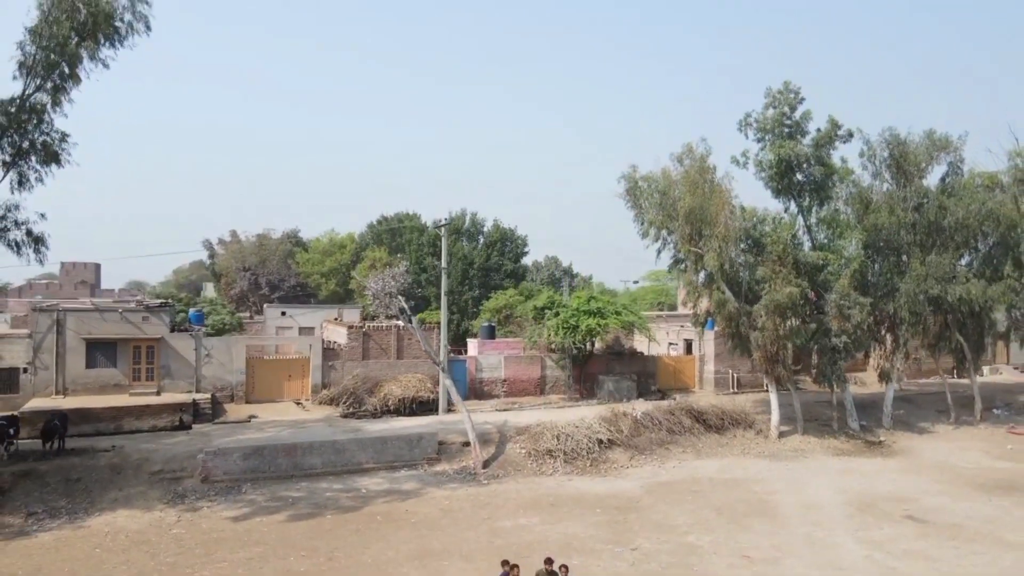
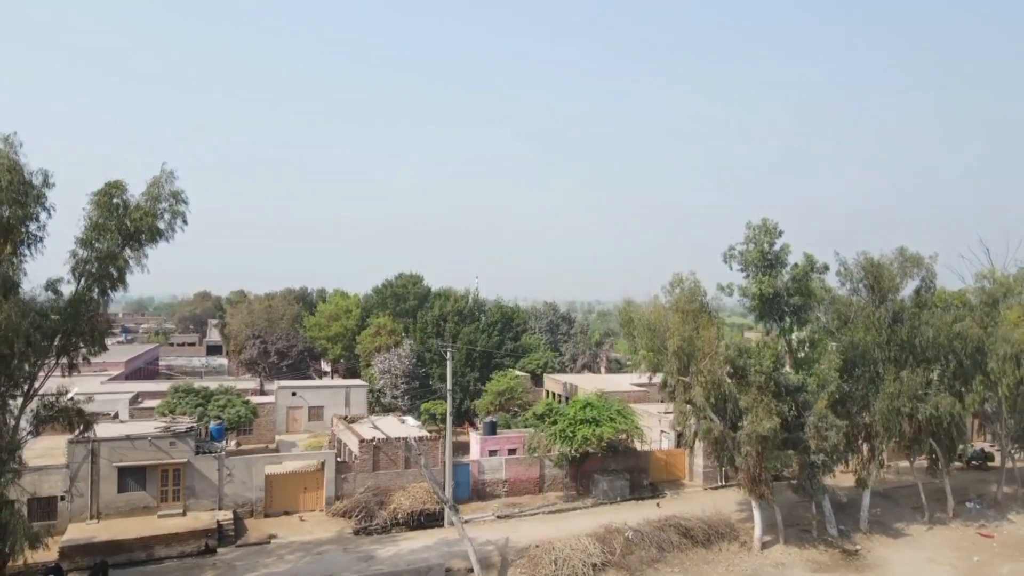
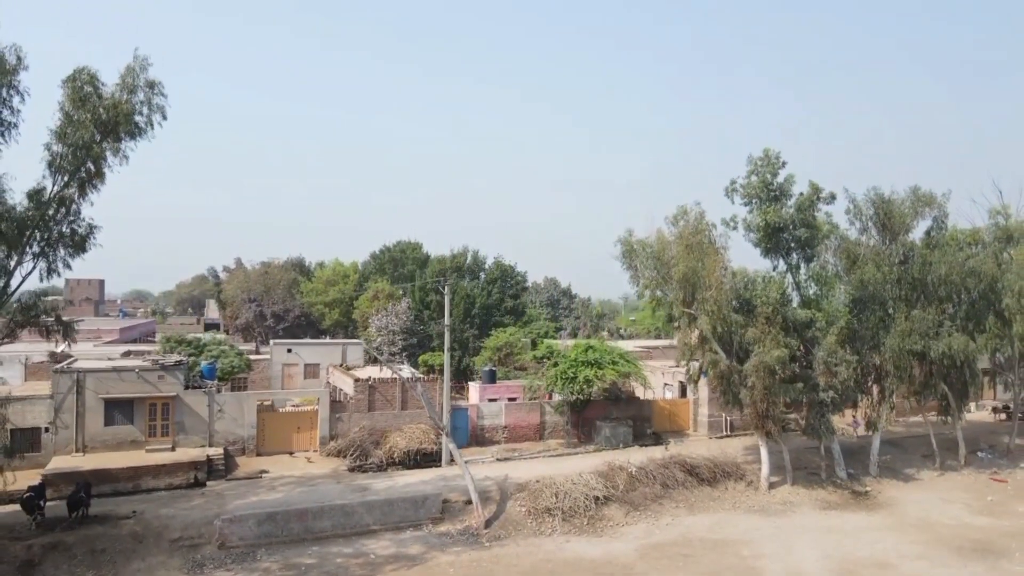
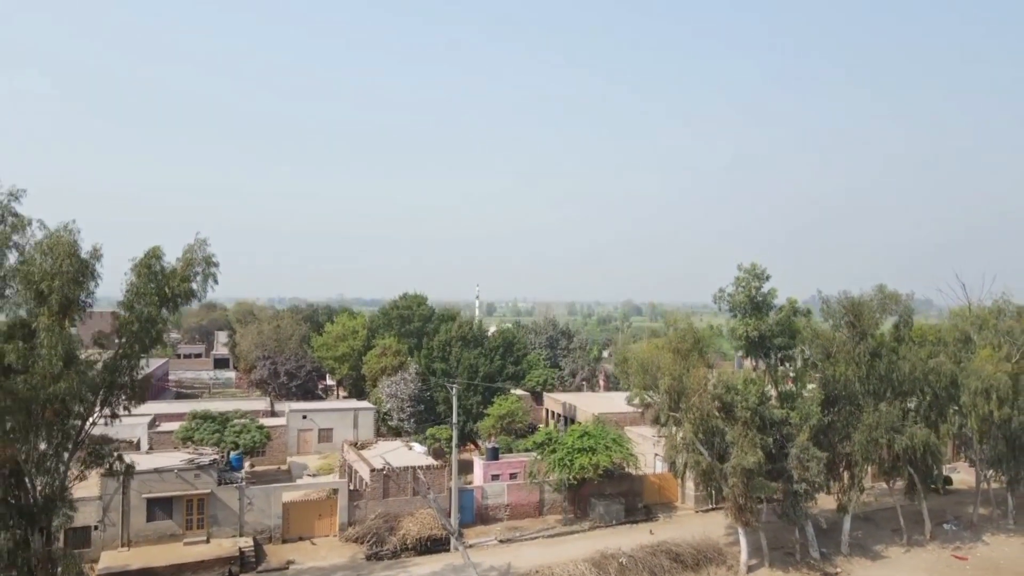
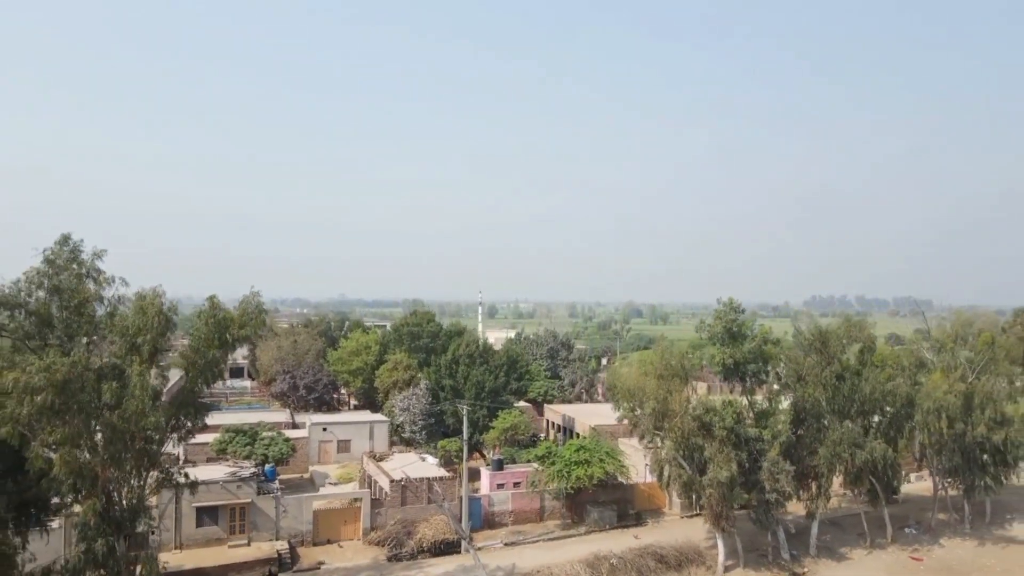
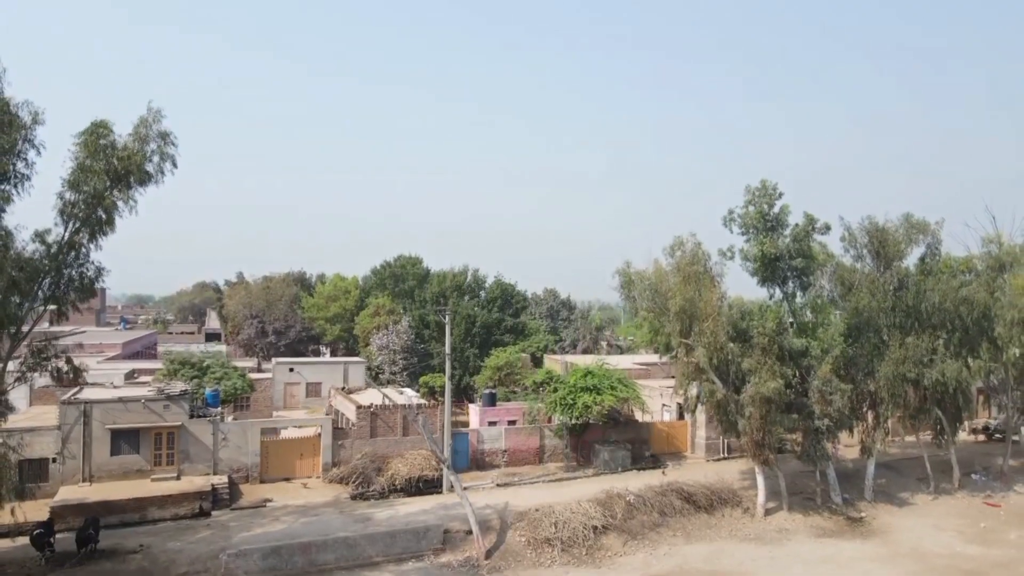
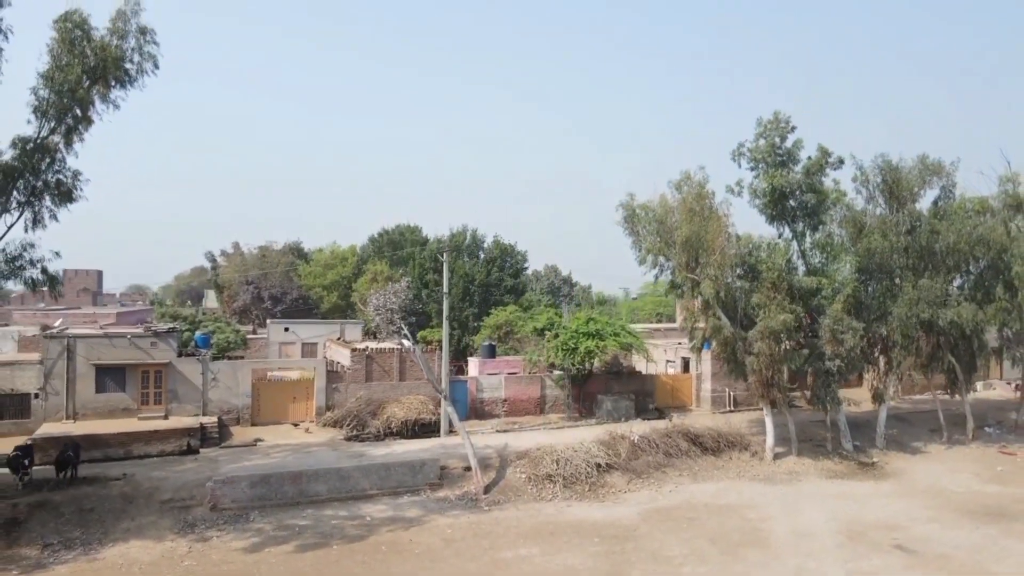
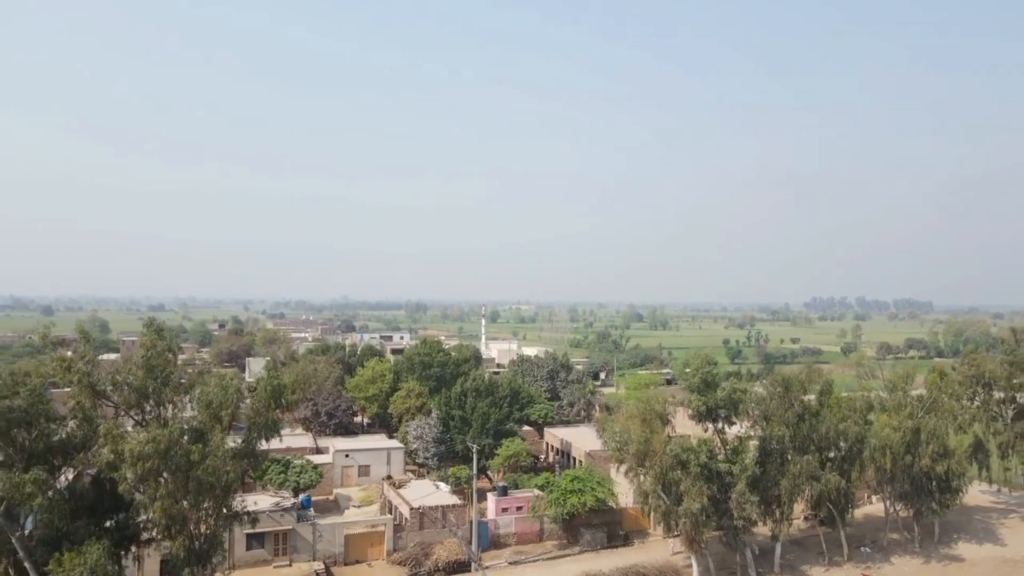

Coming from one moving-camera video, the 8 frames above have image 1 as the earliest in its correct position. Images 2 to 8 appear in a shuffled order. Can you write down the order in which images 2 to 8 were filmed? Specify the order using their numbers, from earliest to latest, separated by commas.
7, 3, 6, 2, 4, 5, 8
